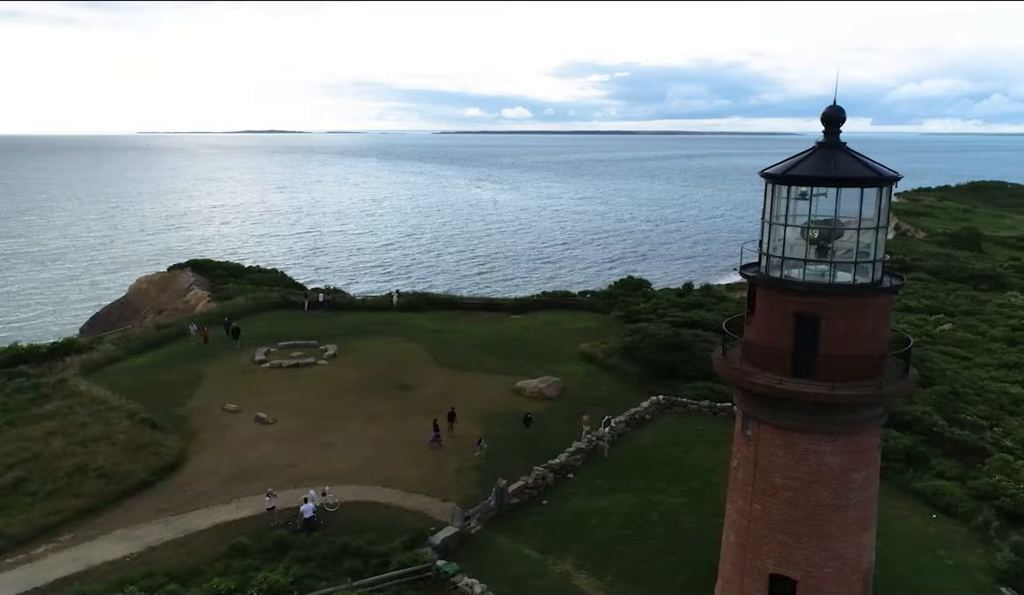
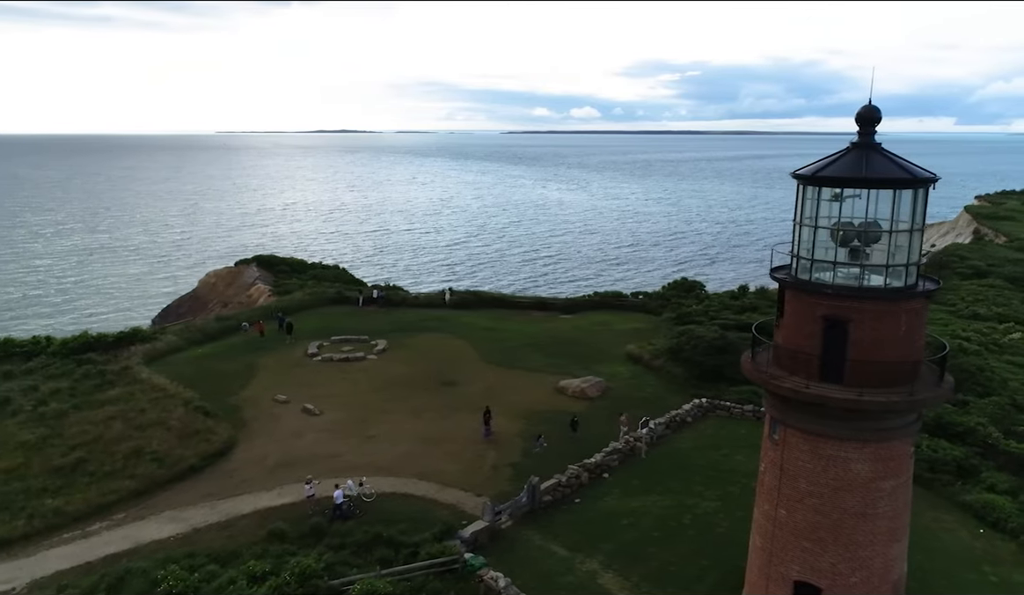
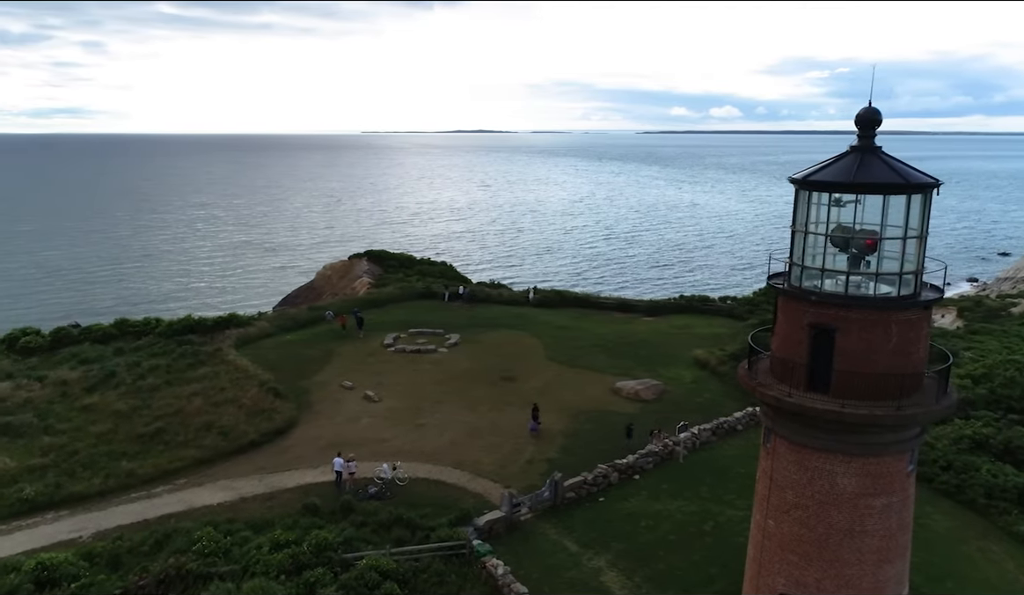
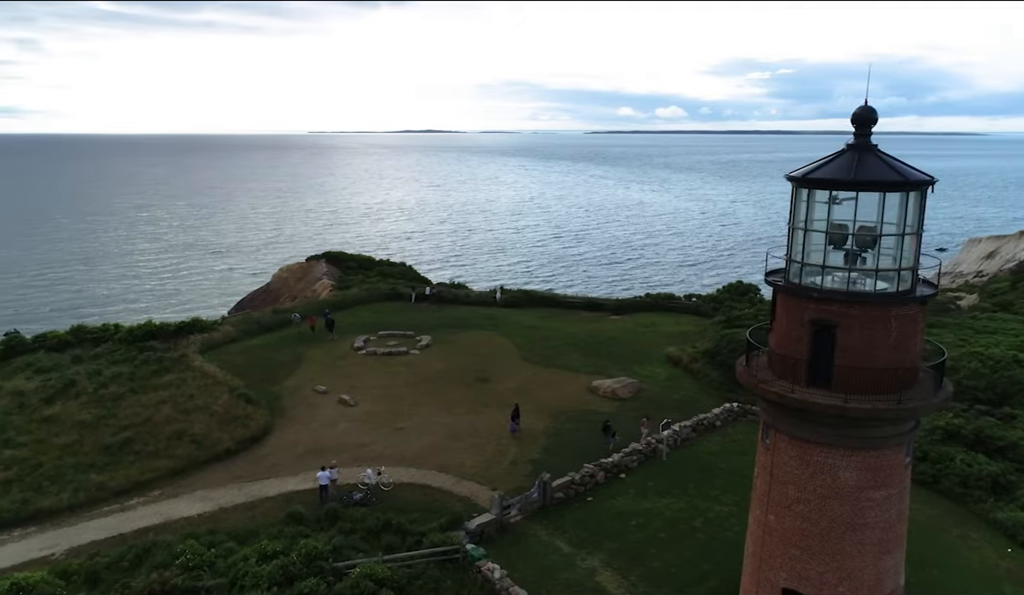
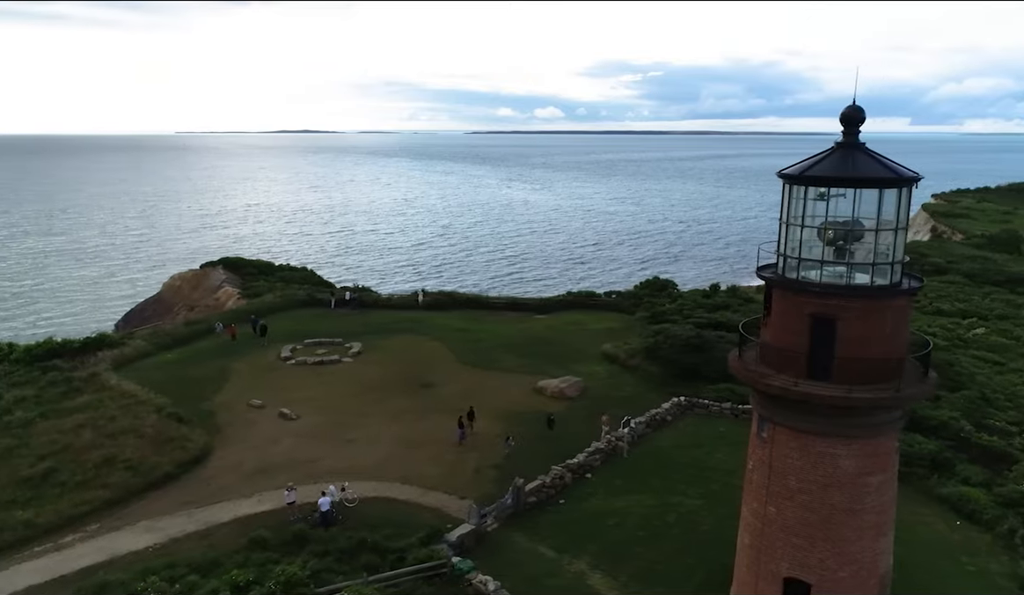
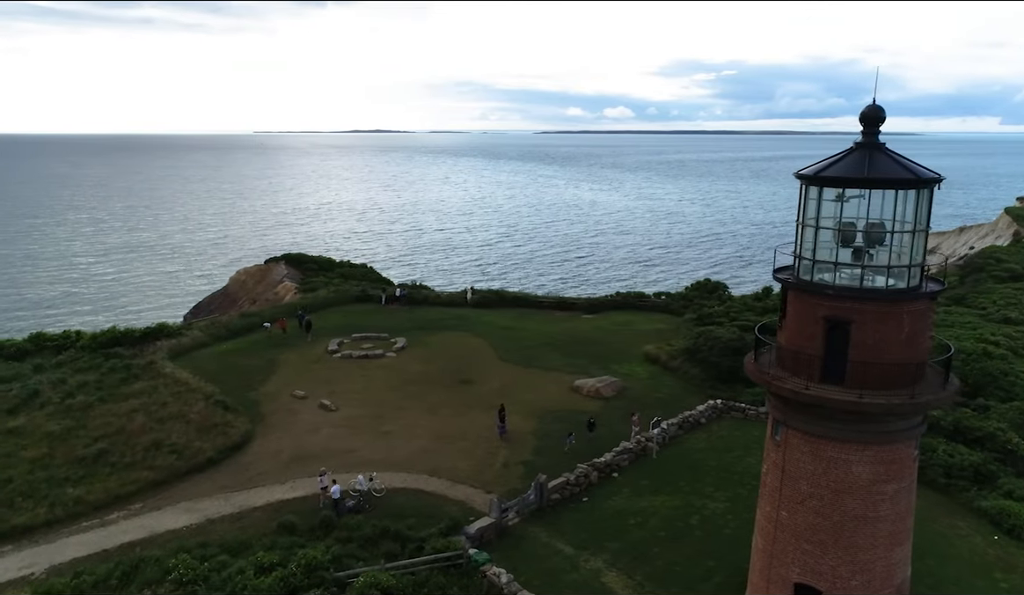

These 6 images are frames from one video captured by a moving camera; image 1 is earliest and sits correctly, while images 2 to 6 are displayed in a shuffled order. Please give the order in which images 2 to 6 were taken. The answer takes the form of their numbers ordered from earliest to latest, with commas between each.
5, 2, 6, 4, 3
